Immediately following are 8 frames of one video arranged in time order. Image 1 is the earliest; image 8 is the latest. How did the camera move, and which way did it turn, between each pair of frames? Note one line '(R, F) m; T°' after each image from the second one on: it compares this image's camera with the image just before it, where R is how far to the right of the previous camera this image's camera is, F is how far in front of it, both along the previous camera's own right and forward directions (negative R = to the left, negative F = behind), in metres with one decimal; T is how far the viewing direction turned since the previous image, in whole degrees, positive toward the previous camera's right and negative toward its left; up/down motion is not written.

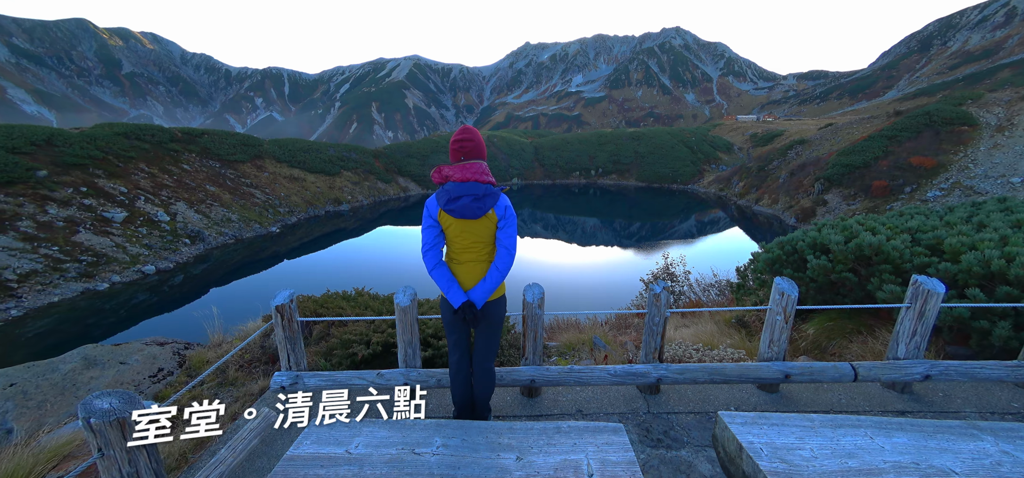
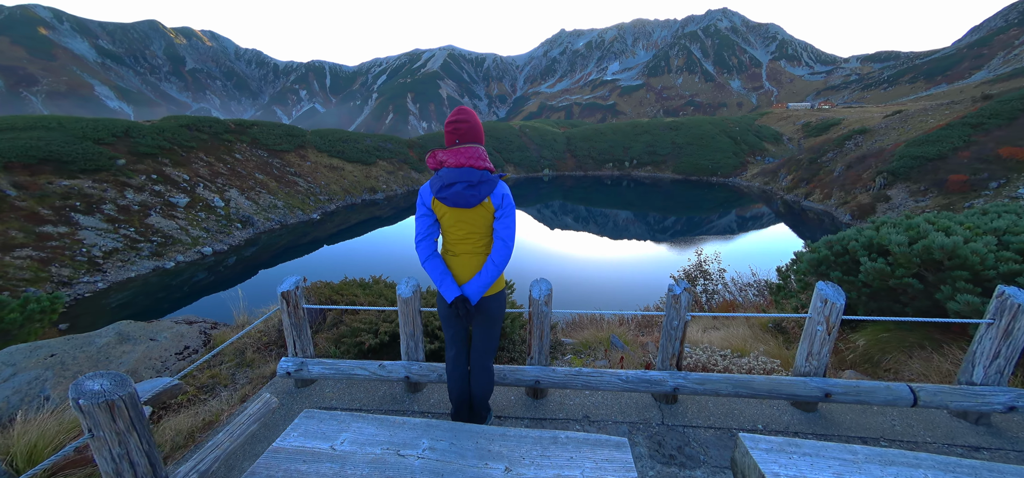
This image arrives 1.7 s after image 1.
(+0.2, +0.2) m; -5°
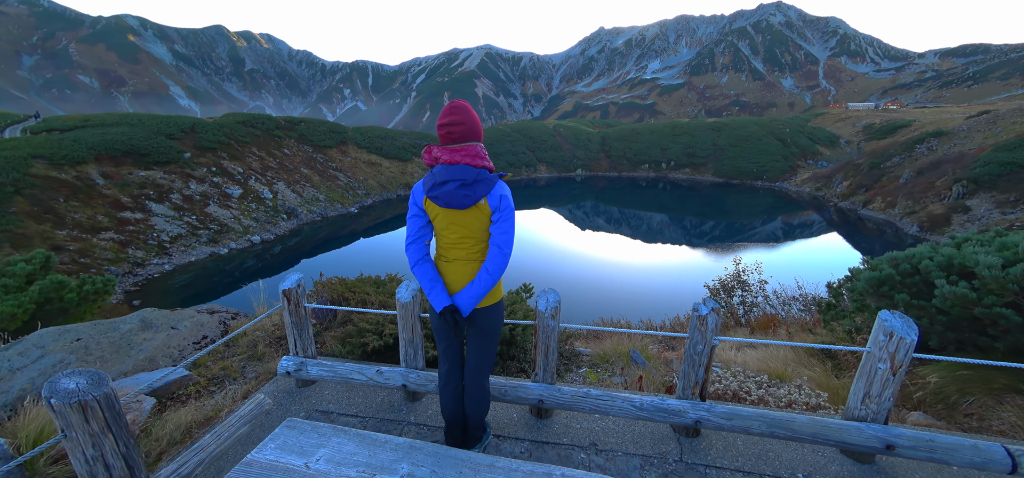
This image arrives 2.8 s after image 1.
(+0.2, +0.3) m; -5°
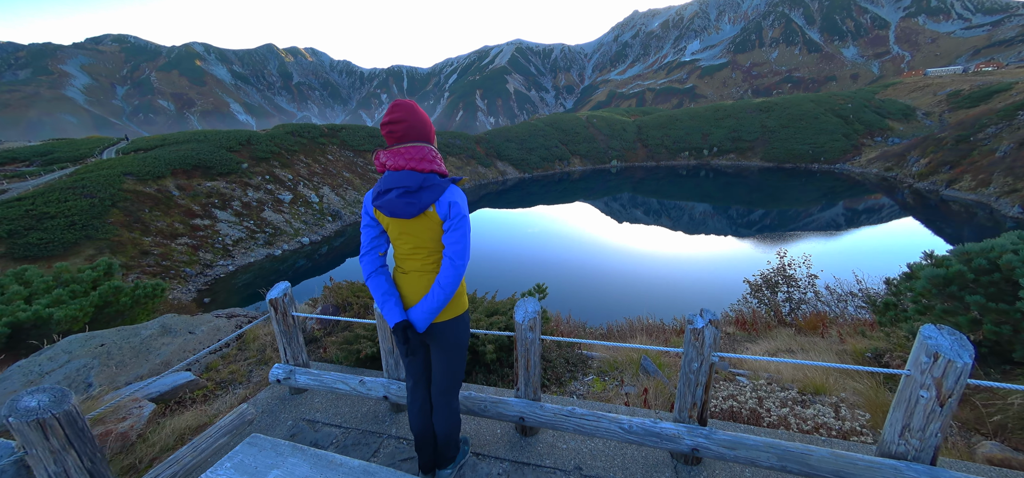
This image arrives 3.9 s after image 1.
(+0.5, +0.3) m; -6°
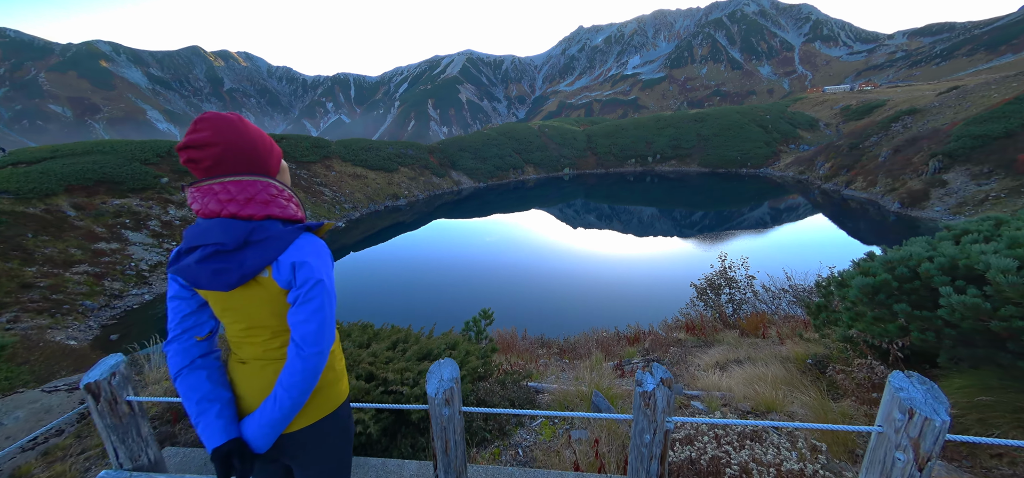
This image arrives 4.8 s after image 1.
(+0.3, +0.5) m; +7°
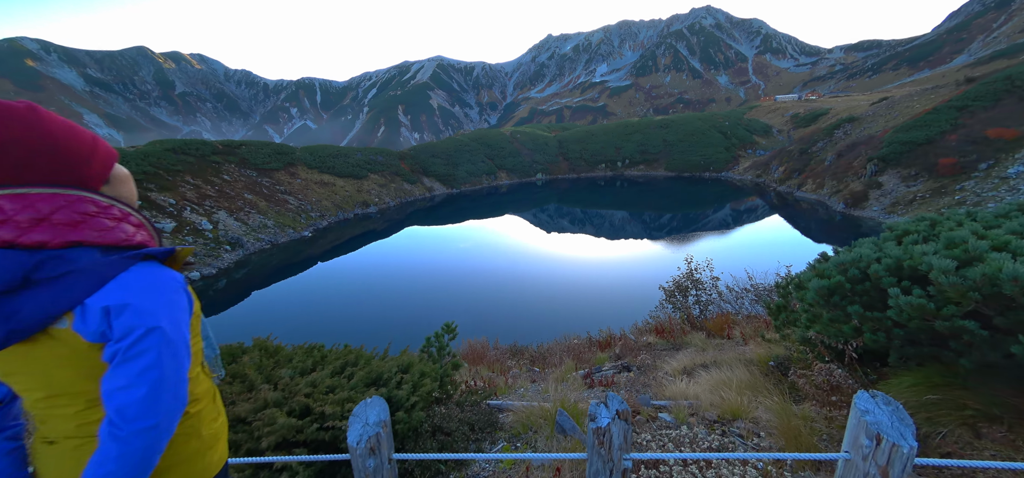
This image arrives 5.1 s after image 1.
(+0.2, +0.2) m; +4°
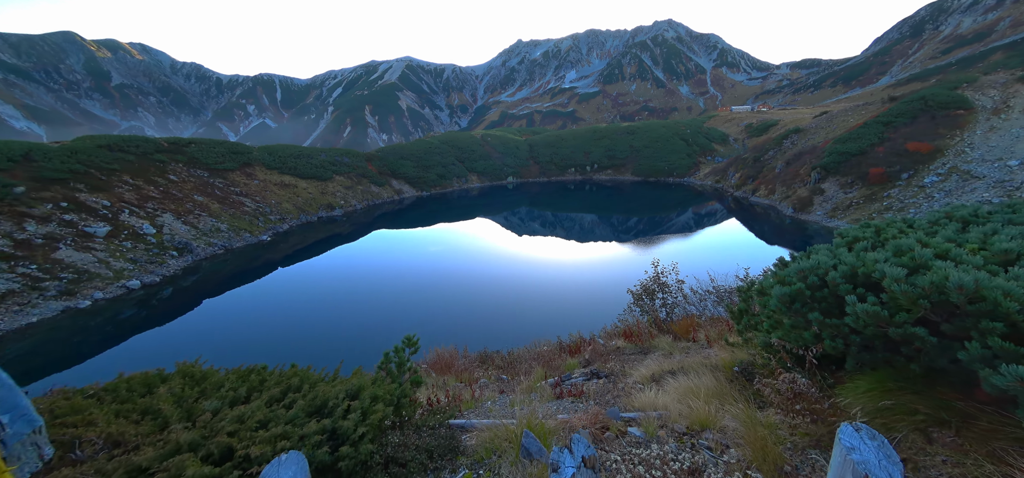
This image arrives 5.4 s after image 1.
(+0.1, +0.2) m; +5°
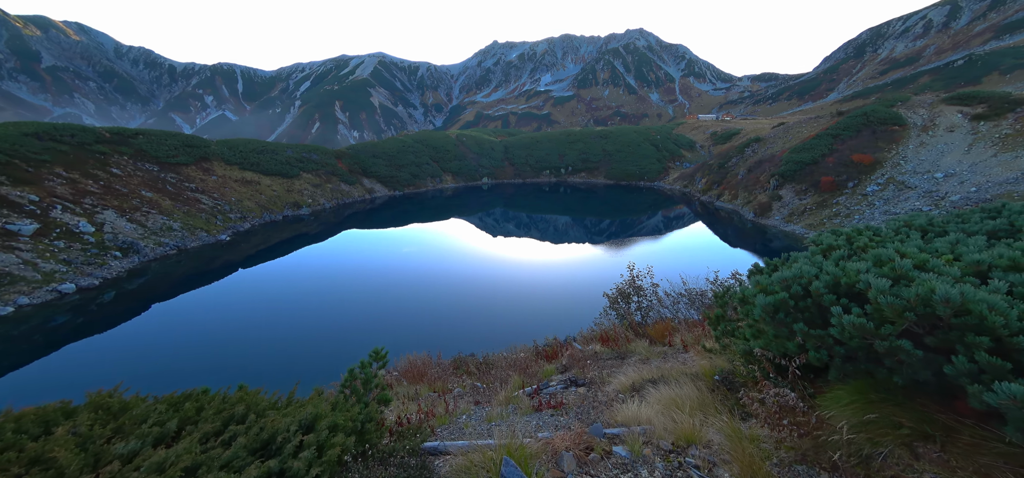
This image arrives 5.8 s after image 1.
(-0.1, +0.3) m; +4°
